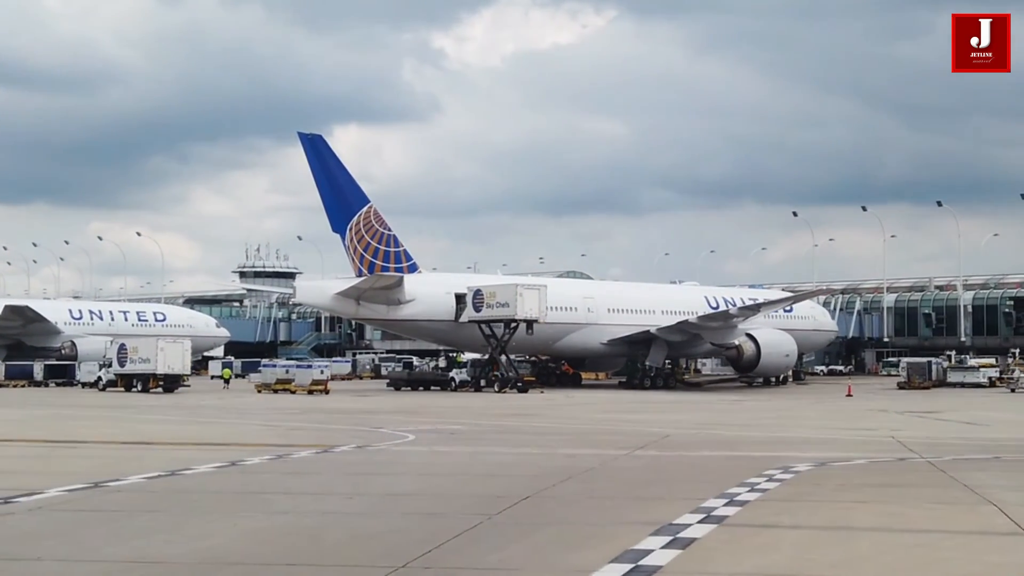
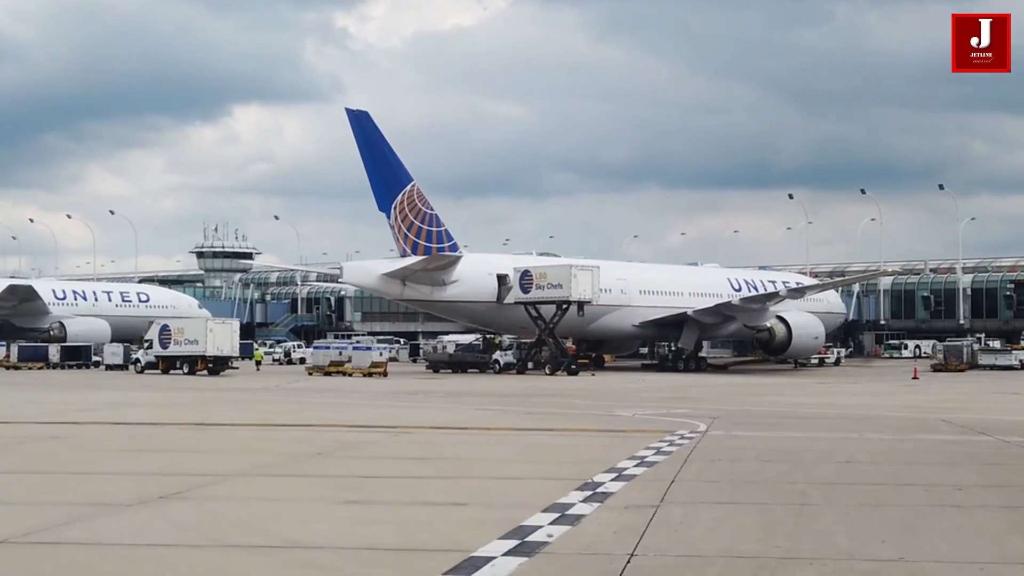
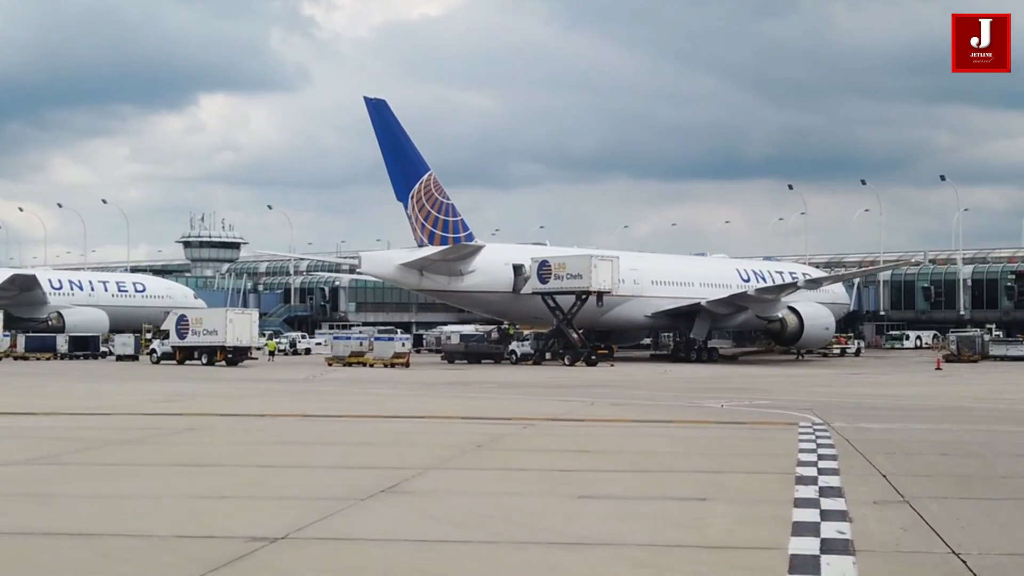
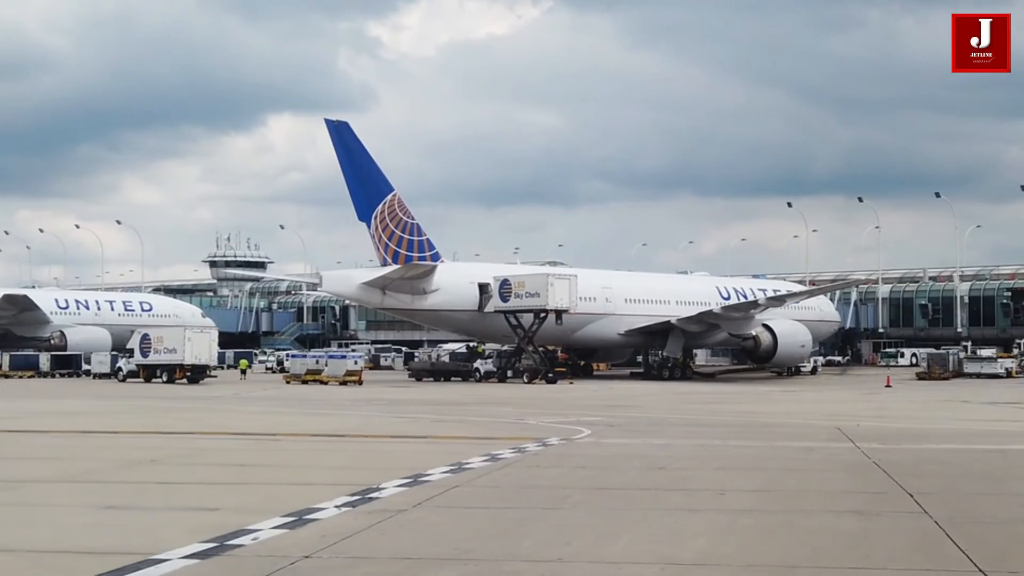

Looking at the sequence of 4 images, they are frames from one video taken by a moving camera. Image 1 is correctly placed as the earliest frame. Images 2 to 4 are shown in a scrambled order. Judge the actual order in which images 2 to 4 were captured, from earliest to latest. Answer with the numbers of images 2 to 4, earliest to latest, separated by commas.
4, 2, 3
